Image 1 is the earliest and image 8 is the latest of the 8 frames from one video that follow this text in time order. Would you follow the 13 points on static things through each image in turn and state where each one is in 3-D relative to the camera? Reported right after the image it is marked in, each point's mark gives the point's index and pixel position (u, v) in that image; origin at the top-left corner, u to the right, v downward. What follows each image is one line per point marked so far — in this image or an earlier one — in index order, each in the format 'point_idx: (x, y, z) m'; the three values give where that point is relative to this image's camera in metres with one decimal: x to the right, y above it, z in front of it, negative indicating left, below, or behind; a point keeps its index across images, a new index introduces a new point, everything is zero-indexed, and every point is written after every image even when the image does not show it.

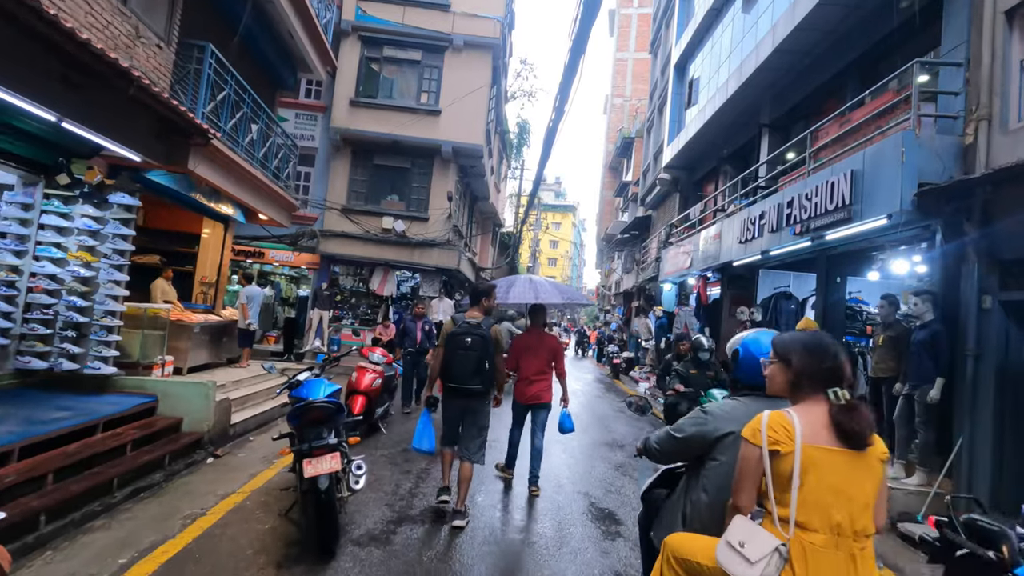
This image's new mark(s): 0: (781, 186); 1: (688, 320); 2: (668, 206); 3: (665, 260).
0: (+4.6, +1.8, +9.3) m
1: (+4.6, -0.8, +14.3) m
2: (+5.1, +2.7, +17.5) m
3: (+4.3, +0.8, +15.3) m
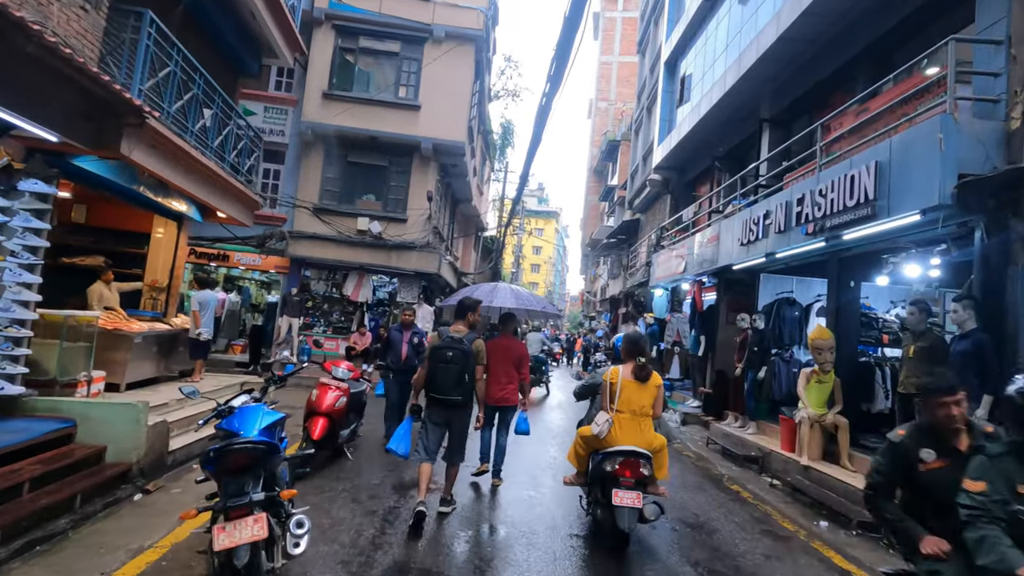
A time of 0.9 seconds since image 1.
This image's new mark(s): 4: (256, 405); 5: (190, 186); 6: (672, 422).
0: (+4.4, +1.7, +8.6) m
1: (+4.2, -1.0, +13.6) m
2: (+4.6, +2.5, +16.9) m
3: (+3.9, +0.6, +14.6) m
4: (-1.7, -0.8, +3.6) m
5: (-4.8, +1.5, +7.9) m
6: (+3.4, -2.9, +11.5) m
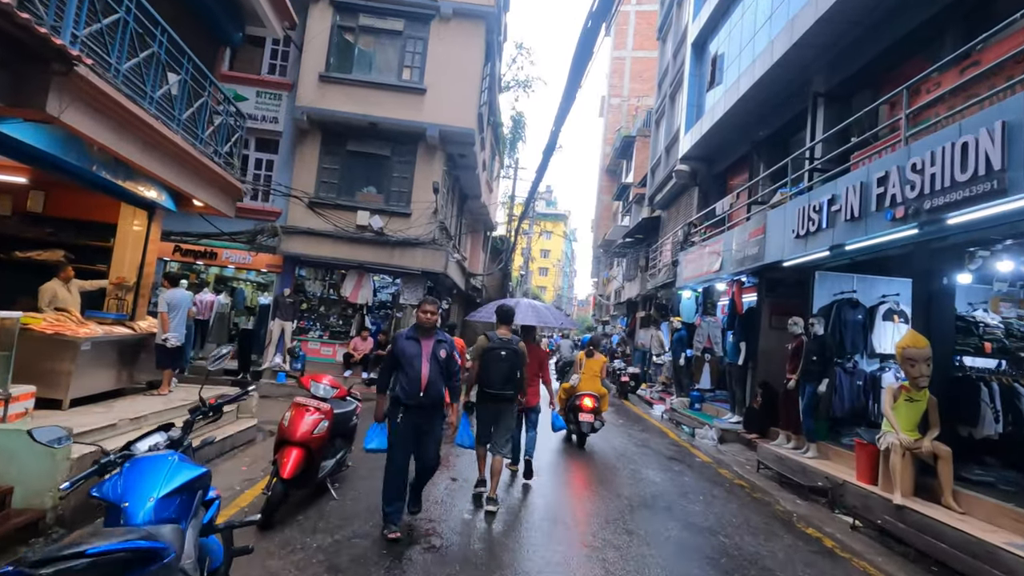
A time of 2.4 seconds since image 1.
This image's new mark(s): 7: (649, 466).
0: (+4.7, +1.7, +7.3) m
1: (+4.5, -1.0, +12.3) m
2: (+5.0, +2.5, +15.6) m
3: (+4.2, +0.6, +13.3) m
4: (-1.5, -0.7, +2.4) m
5: (-4.5, +1.6, +6.7) m
6: (+3.7, -2.9, +10.1) m
7: (+2.0, -2.5, +7.6) m
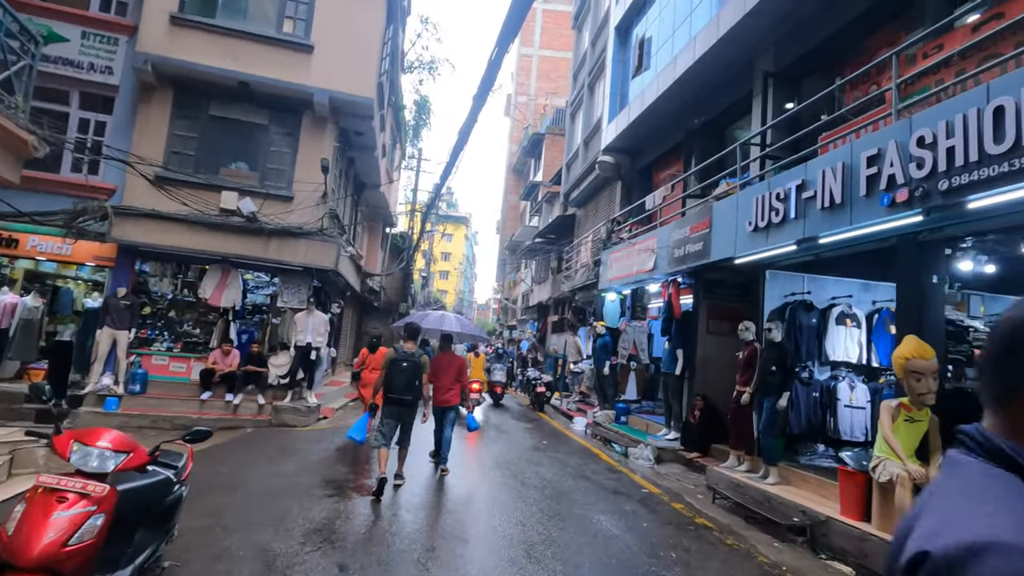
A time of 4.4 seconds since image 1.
0: (+3.7, +1.7, +6.4) m
1: (+2.6, -1.0, +11.2) m
2: (+2.5, +2.4, +14.6) m
3: (+2.1, +0.6, +12.2) m
4: (-1.5, -0.7, +0.4) m
5: (-5.2, +1.6, +4.1) m
6: (+2.2, -2.9, +8.9) m
7: (+1.0, -2.5, +6.1) m
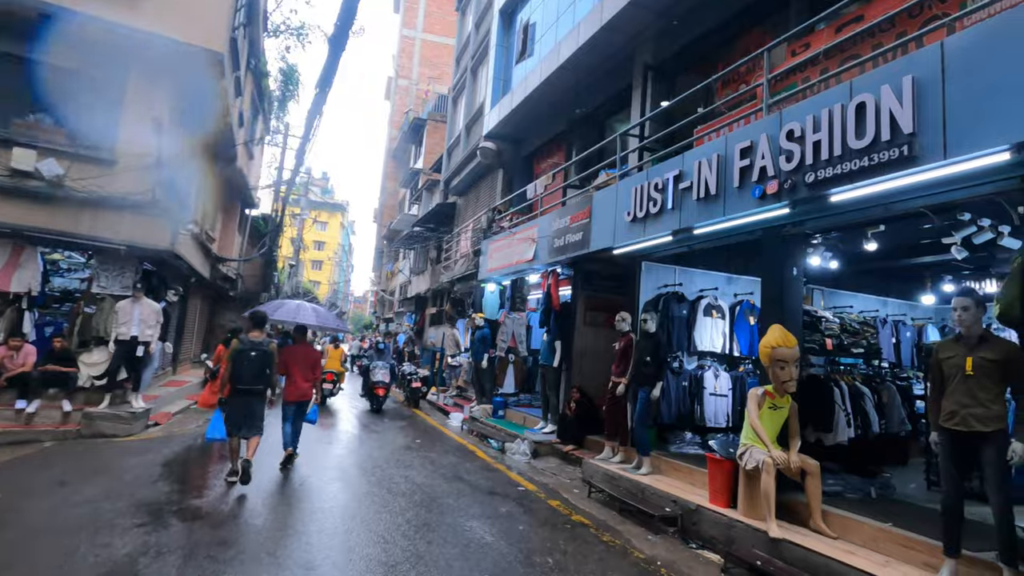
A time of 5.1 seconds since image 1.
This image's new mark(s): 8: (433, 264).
0: (+2.2, +1.8, +6.4) m
1: (+0.1, -0.8, +10.9) m
2: (-0.7, +2.6, +14.2) m
3: (-0.6, +0.8, +11.8) m
4: (-1.5, -0.5, -0.5) m
5: (-5.9, +1.8, +2.3) m
6: (+0.1, -2.7, +8.6) m
7: (-0.4, -2.4, +5.6) m
8: (-2.8, +0.8, +18.9) m
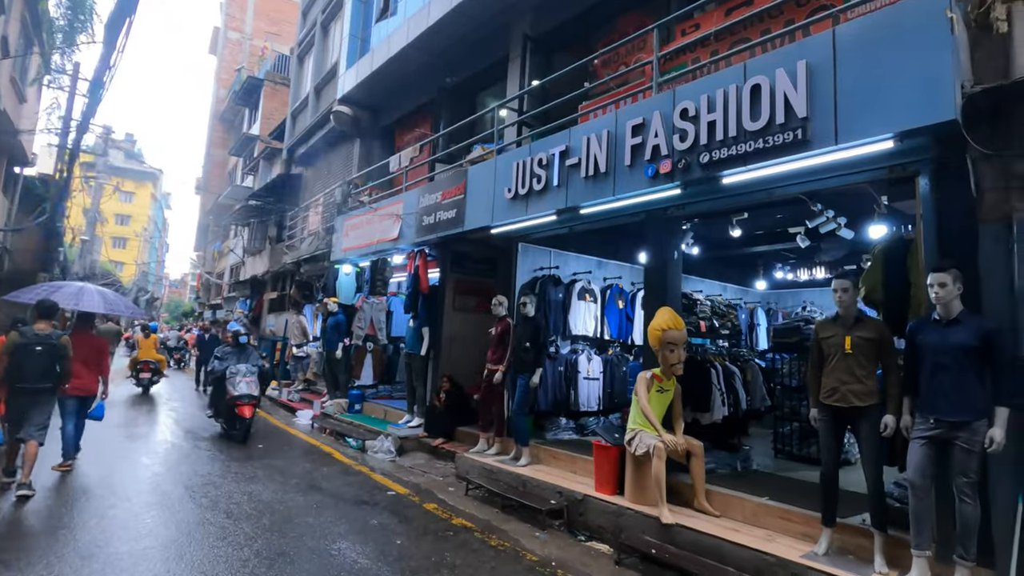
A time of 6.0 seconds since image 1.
0: (+0.8, +2.0, +6.2) m
1: (-2.6, -0.5, +10.0) m
2: (-4.2, +3.1, +12.7) m
3: (-3.4, +1.1, +10.6) m
4: (-0.9, -0.5, -1.5) m
5: (-5.9, +2.0, -0.1) m
6: (-1.9, -2.4, +7.8) m
7: (-1.6, -2.2, +4.8) m
8: (-7.5, +1.4, +16.8) m
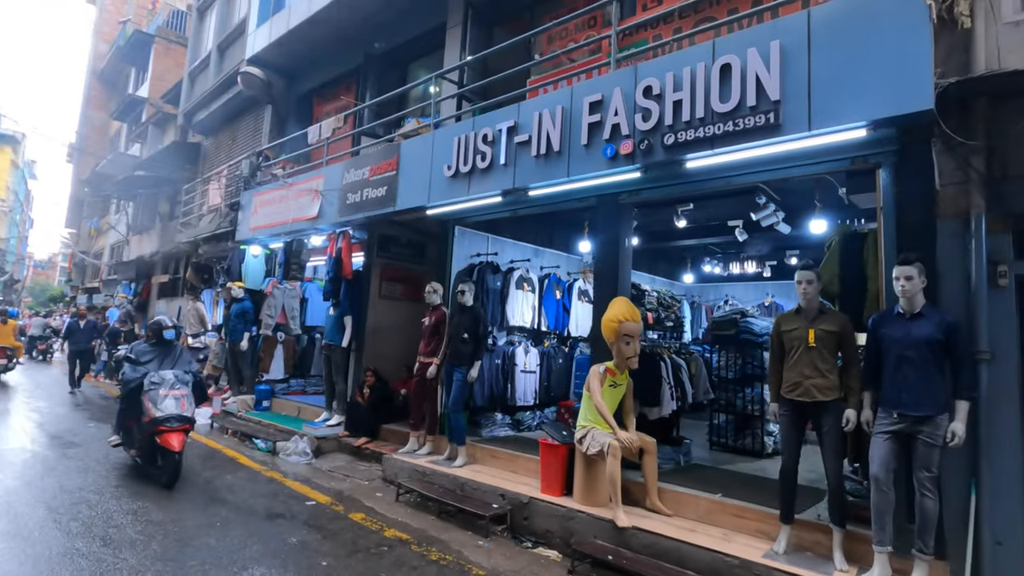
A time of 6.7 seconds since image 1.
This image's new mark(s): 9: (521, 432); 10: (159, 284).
0: (+0.2, +2.1, +5.8) m
1: (-3.8, -0.2, +9.0) m
2: (-5.7, +3.4, +11.4) m
3: (-4.6, +1.4, +9.4) m
4: (-0.3, -0.5, -2.1) m
5: (-5.4, +2.1, -1.5) m
6: (-2.8, -2.2, +7.0) m
7: (-2.0, -2.0, +4.1) m
8: (-9.7, +1.9, +14.9) m
9: (+0.1, -1.9, +6.9) m
10: (-9.6, +0.1, +14.6) m
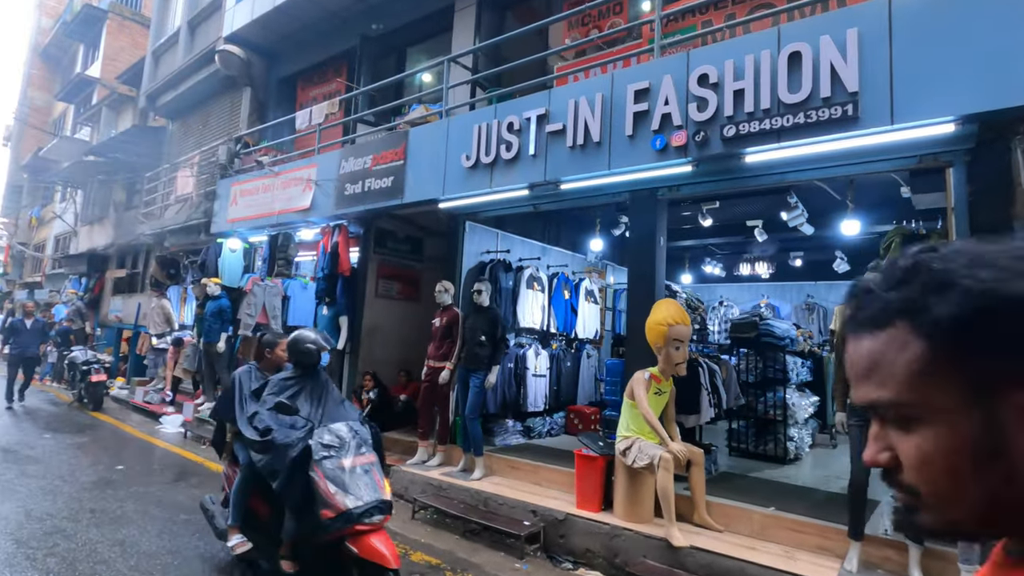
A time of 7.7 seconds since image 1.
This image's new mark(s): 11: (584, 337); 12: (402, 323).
0: (+0.5, +2.1, +5.4) m
1: (-3.7, -0.2, +8.3) m
2: (-5.8, +3.5, +10.6) m
3: (-4.6, +1.5, +8.7) m
4: (+0.6, -0.5, -2.4) m
5: (-4.6, +2.1, -2.3) m
6: (-2.7, -2.2, +6.4) m
7: (-1.6, -2.0, +3.5) m
8: (-10.1, +2.0, +13.8) m
9: (+0.2, -1.9, +6.6) m
10: (-10.0, +0.2, +13.5) m
11: (+1.1, -0.7, +7.8) m
12: (-1.6, -0.5, +7.7) m
